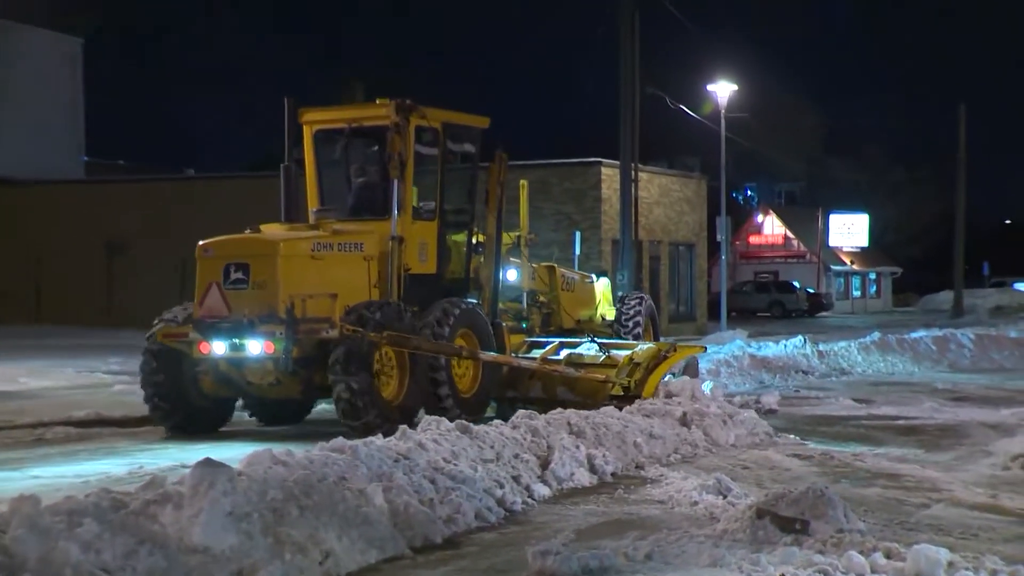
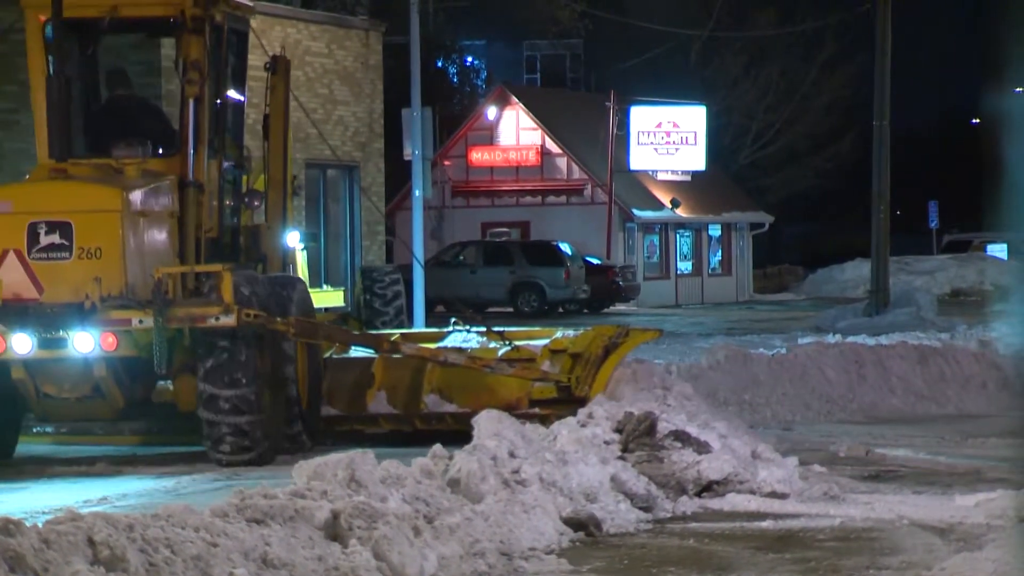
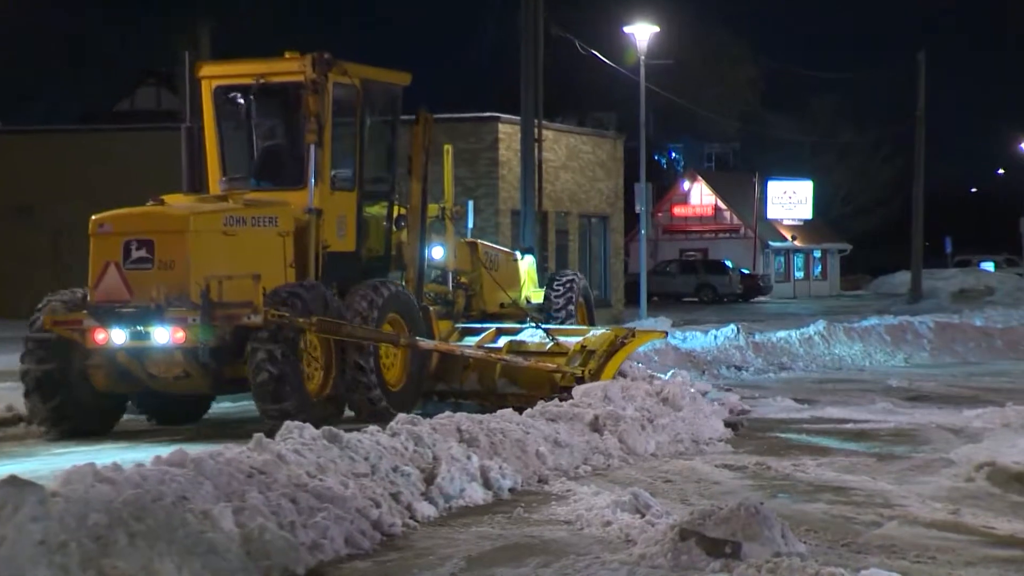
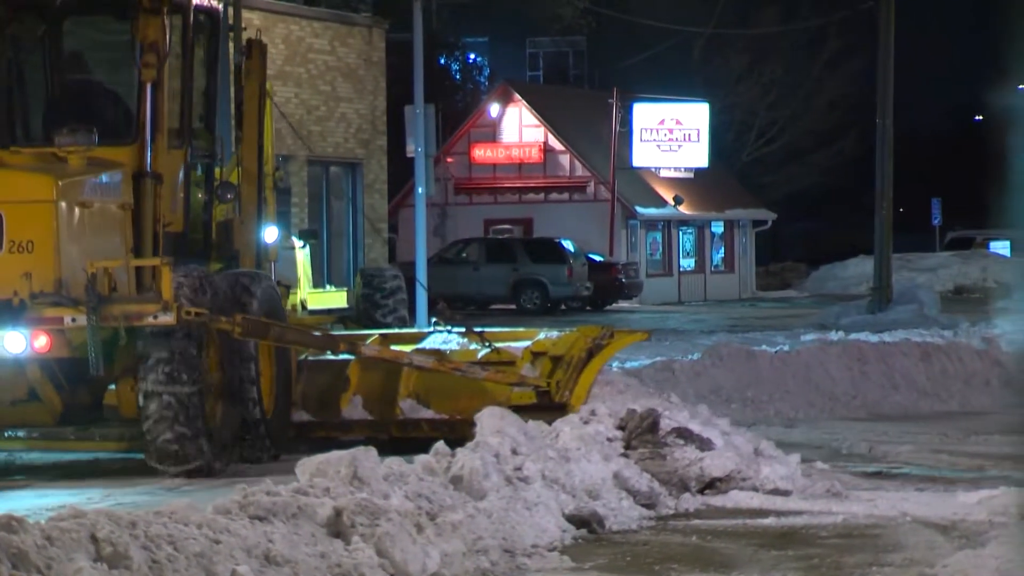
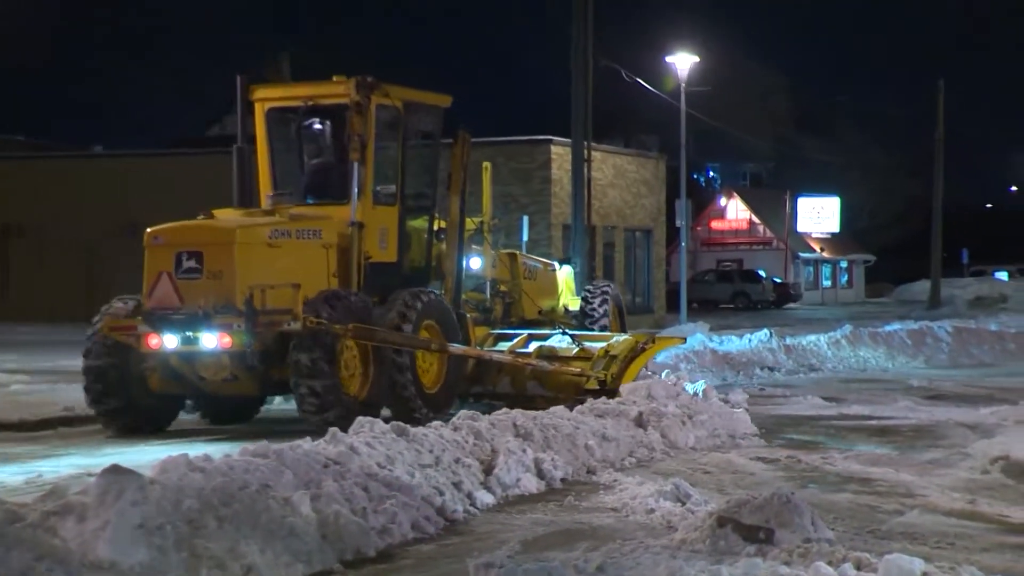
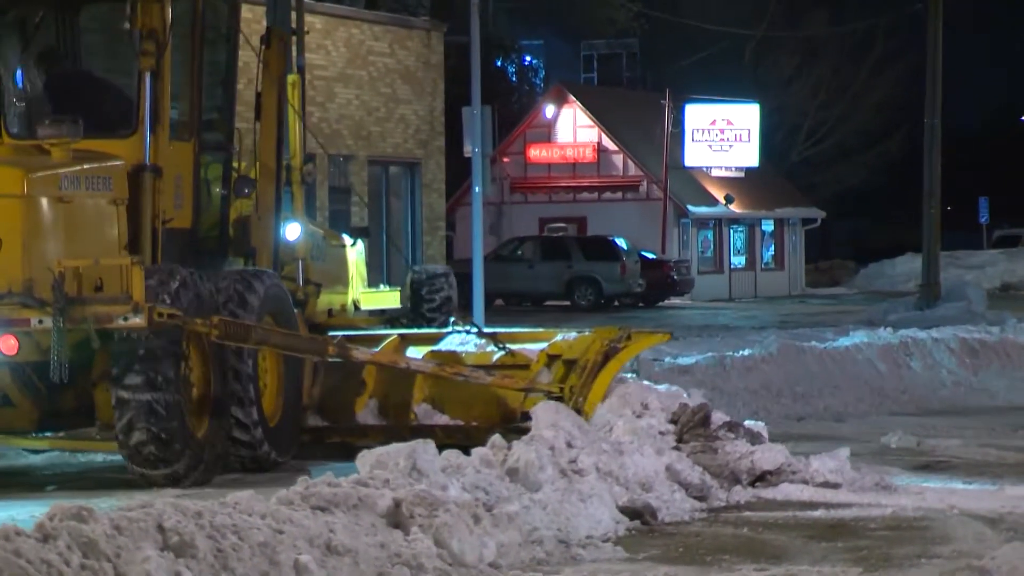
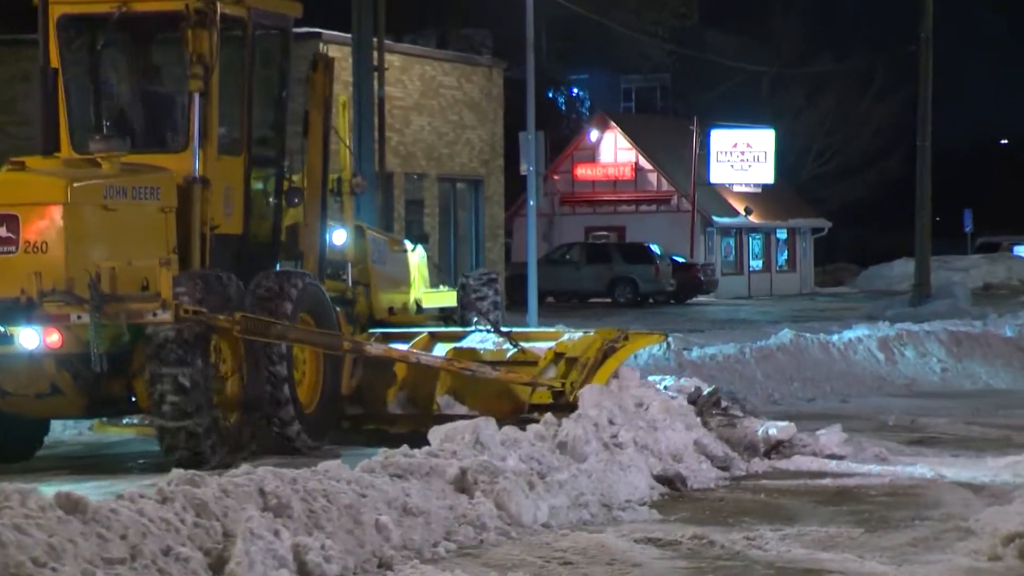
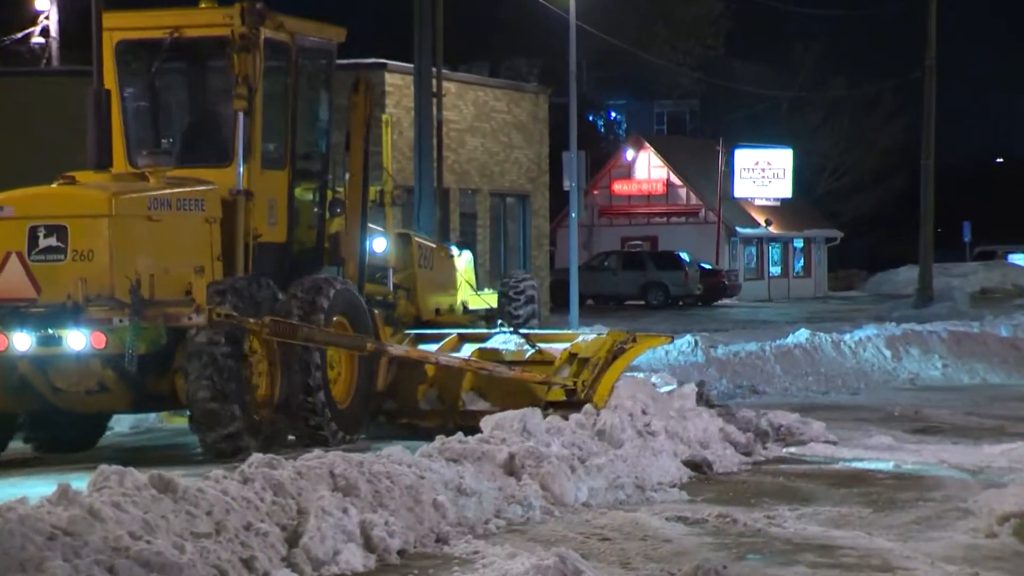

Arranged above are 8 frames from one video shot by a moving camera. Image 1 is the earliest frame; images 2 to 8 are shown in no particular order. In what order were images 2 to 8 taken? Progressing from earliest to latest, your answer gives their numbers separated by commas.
5, 3, 8, 7, 6, 4, 2
